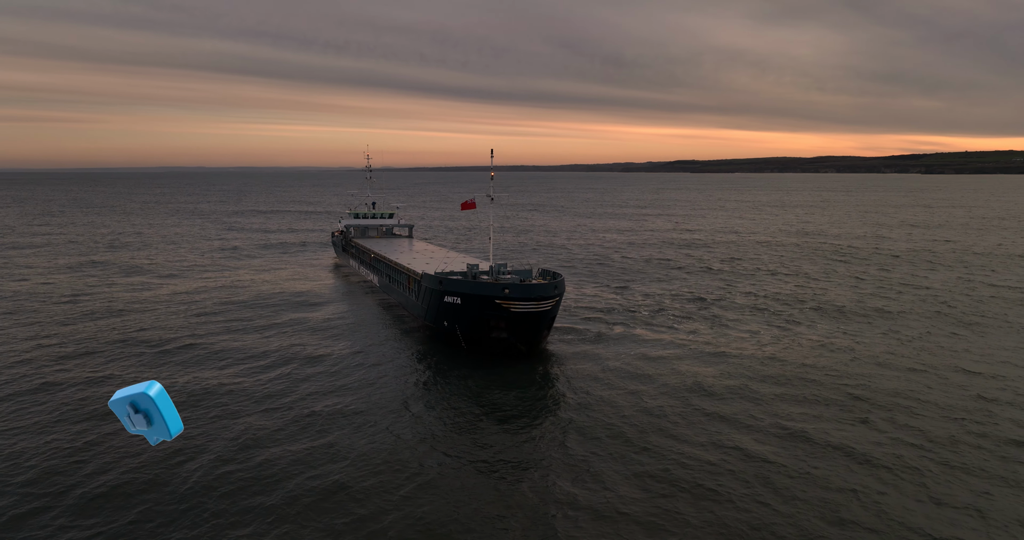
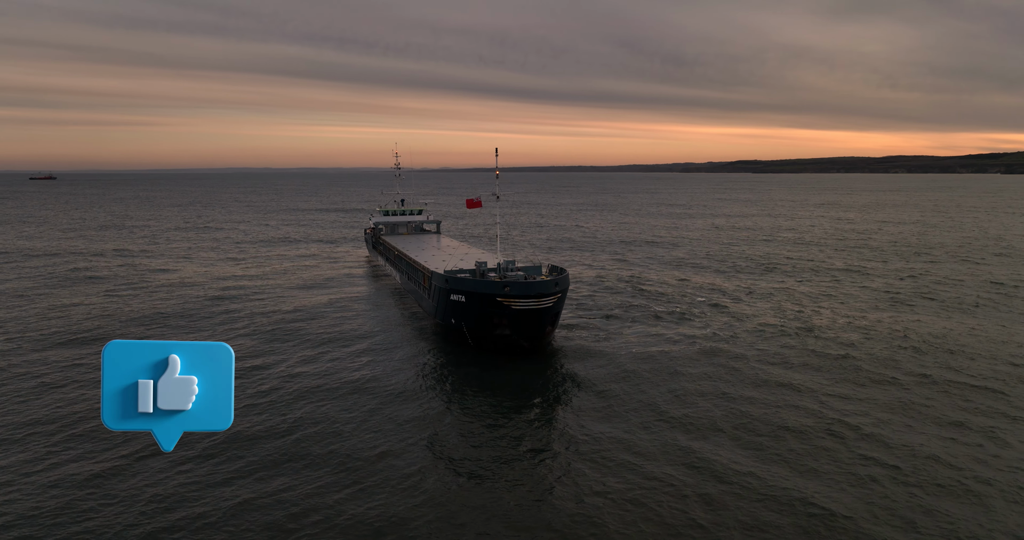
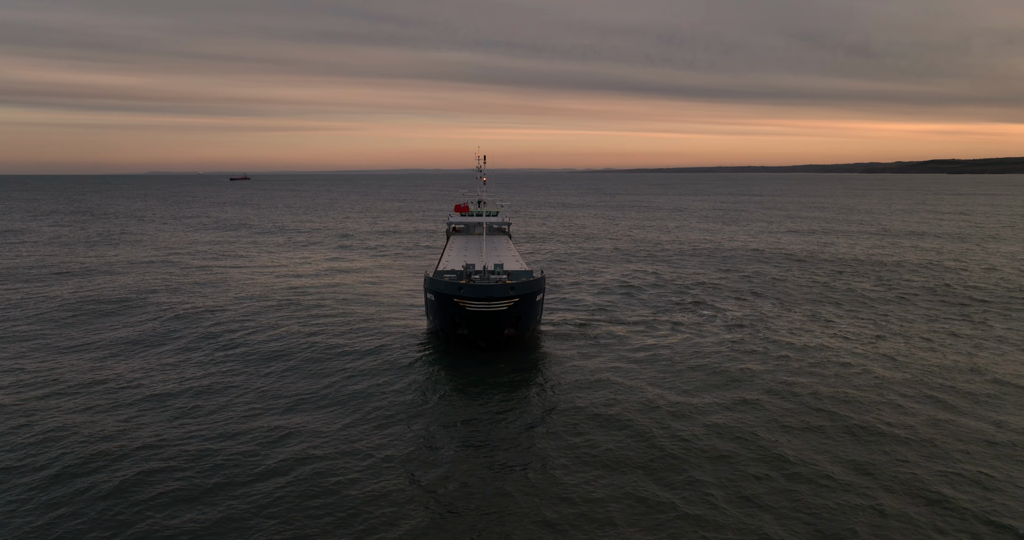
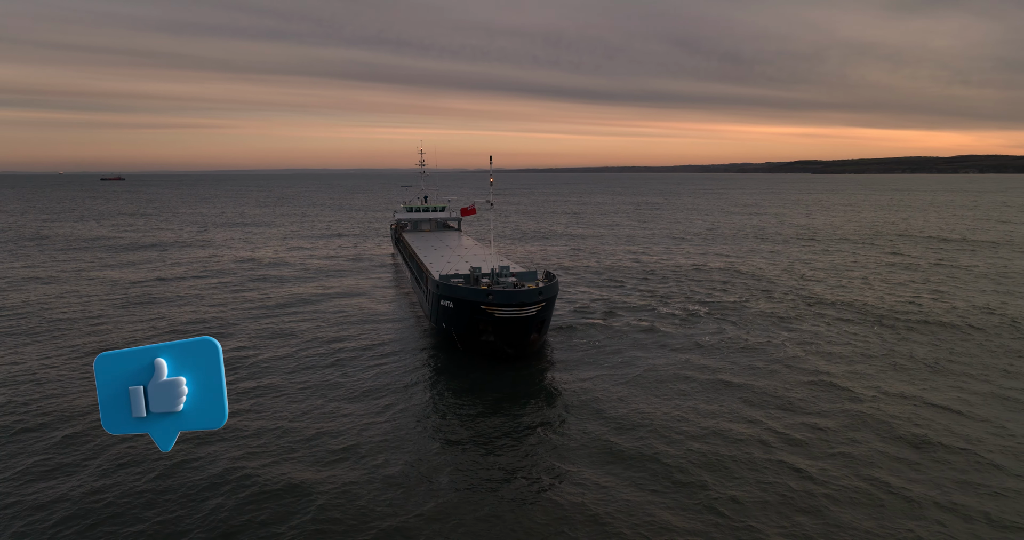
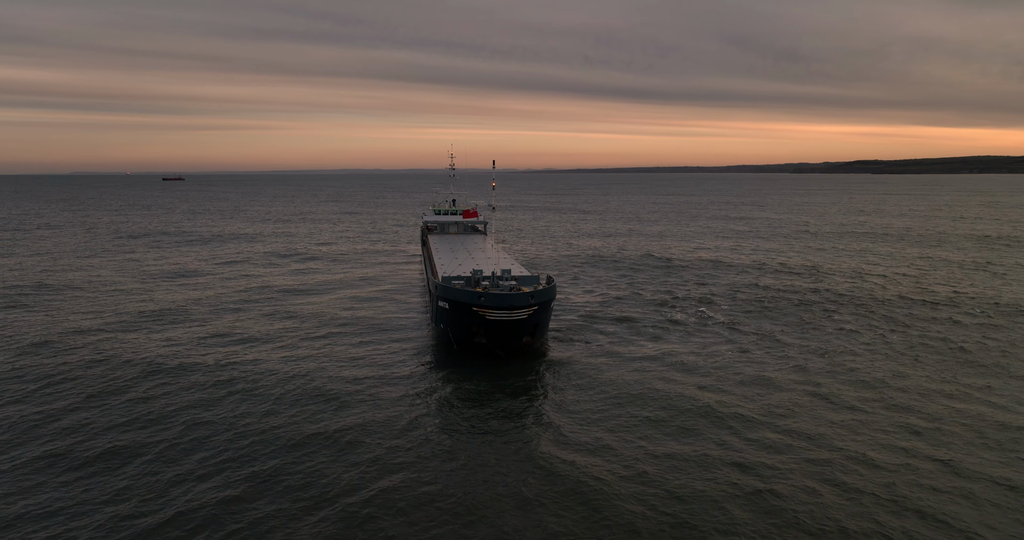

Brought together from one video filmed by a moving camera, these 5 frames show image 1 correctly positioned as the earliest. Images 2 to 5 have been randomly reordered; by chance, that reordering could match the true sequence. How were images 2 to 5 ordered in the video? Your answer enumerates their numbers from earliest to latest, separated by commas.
2, 4, 5, 3
